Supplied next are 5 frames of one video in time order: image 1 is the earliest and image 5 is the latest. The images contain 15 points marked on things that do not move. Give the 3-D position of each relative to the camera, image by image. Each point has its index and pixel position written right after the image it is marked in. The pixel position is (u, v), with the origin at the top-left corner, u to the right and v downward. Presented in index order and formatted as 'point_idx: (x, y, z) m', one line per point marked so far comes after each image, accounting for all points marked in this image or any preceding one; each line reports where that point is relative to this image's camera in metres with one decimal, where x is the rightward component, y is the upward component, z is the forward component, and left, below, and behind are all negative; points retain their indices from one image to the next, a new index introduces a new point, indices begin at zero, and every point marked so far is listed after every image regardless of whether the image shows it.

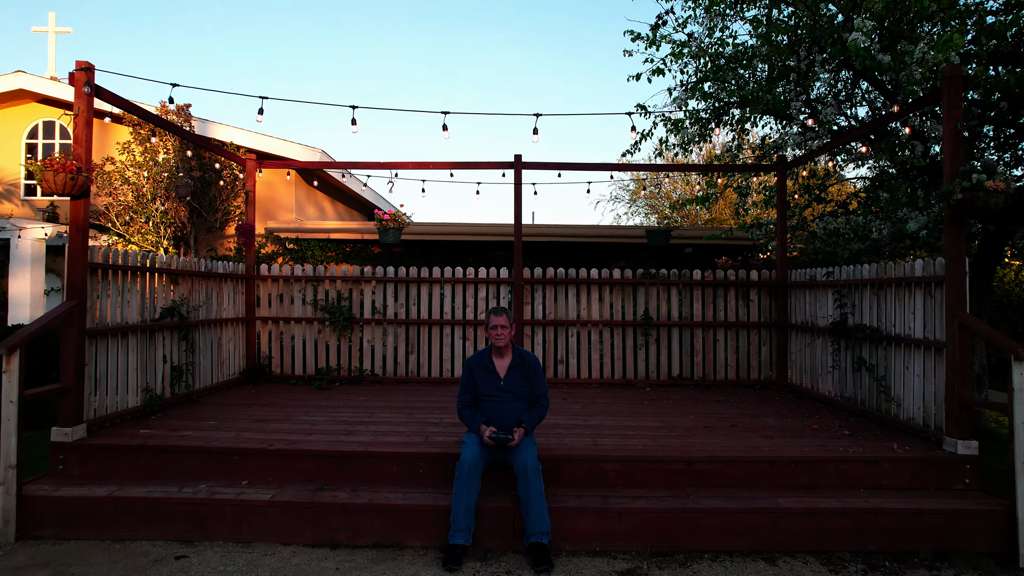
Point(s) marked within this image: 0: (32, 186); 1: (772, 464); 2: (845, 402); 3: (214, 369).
0: (-14.7, +3.1, +12.2) m
1: (+2.6, -1.8, +3.9) m
2: (+4.6, -1.6, +5.5) m
3: (-4.6, -1.2, +6.1) m
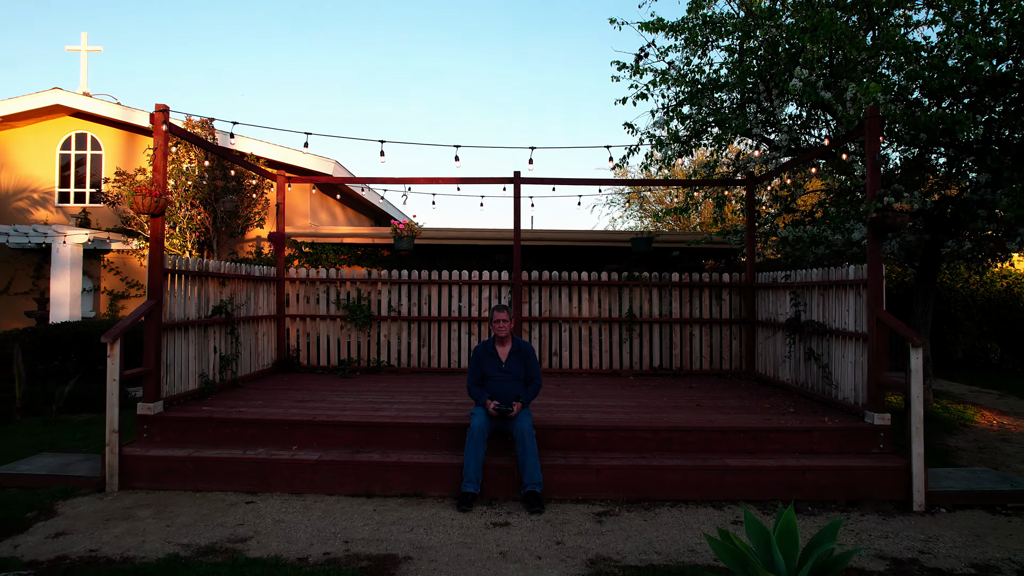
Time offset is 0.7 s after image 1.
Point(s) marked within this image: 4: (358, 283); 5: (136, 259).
0: (-14.7, +3.1, +13.1) m
1: (+2.6, -1.8, +4.8) m
2: (+4.6, -1.6, +6.4) m
3: (-4.6, -1.3, +7.0) m
4: (-3.1, +0.1, +7.9) m
5: (-12.3, +1.0, +12.9) m
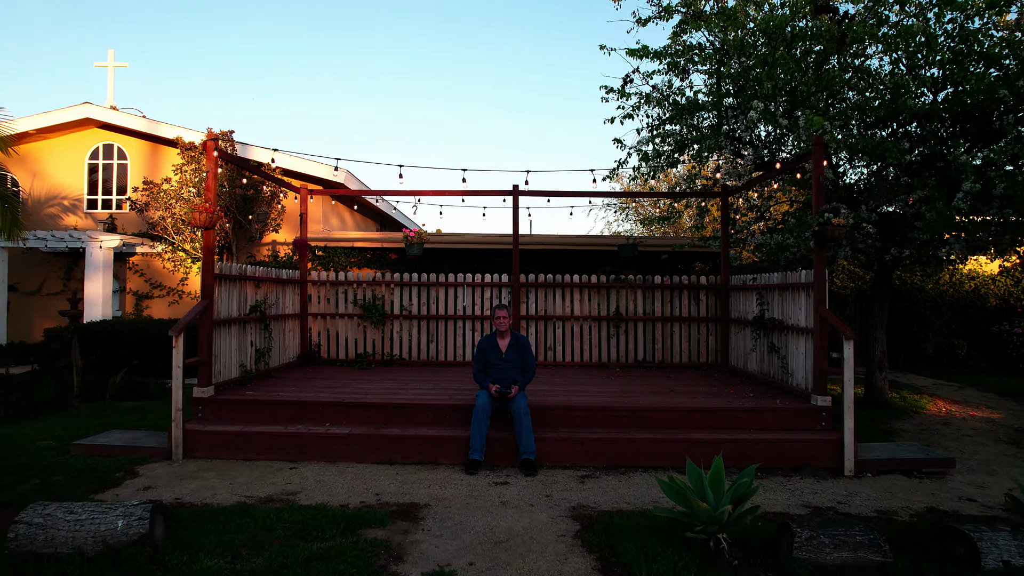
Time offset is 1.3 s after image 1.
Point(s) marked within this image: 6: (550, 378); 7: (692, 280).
0: (-14.7, +3.0, +14.0) m
1: (+2.6, -1.8, +5.7) m
2: (+4.6, -1.6, +7.3) m
3: (-4.6, -1.3, +7.9) m
4: (-3.1, +0.1, +8.8) m
5: (-12.3, +0.9, +13.8) m
6: (+0.7, -1.7, +7.5) m
7: (+3.9, +0.2, +8.7) m
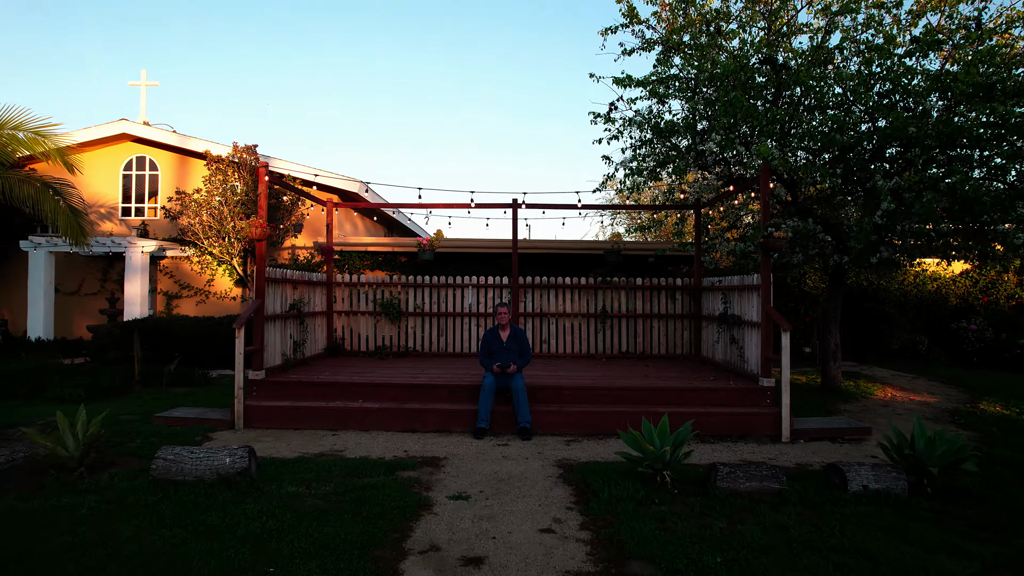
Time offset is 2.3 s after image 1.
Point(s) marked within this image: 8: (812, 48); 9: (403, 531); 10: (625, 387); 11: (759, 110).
0: (-14.7, +3.0, +15.2) m
1: (+2.6, -1.8, +7.0) m
2: (+4.6, -1.6, +8.5) m
3: (-4.6, -1.3, +9.2) m
4: (-3.1, +0.1, +10.1) m
5: (-12.3, +0.9, +15.0) m
6: (+0.7, -1.7, +8.7) m
7: (+3.9, +0.2, +9.9) m
8: (+6.6, +5.3, +8.7) m
9: (-1.1, -2.4, +3.9) m
10: (+2.0, -1.7, +7.0) m
11: (+5.4, +3.9, +8.7) m
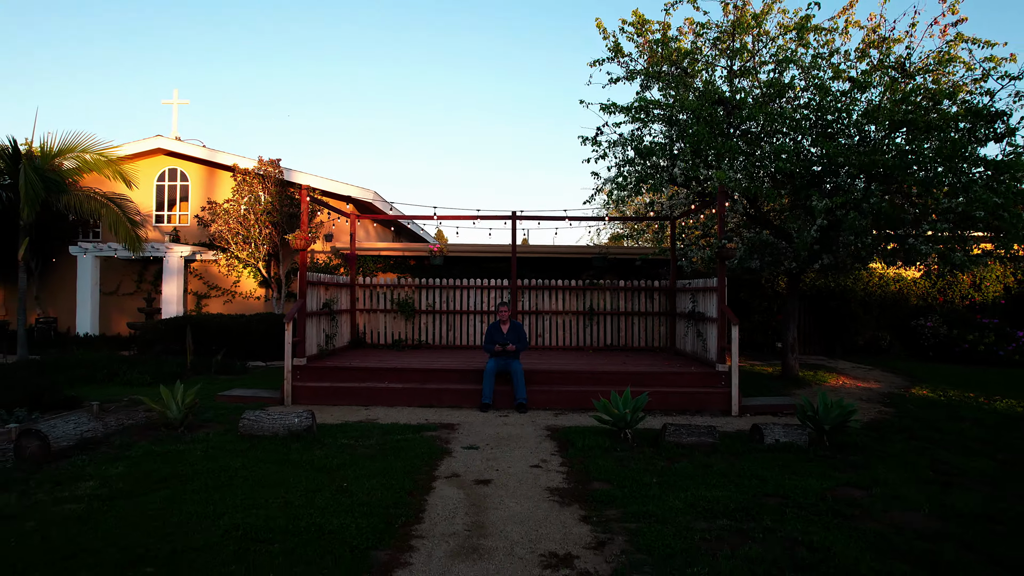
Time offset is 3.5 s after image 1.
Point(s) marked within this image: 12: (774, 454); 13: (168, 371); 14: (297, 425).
0: (-14.8, +3.0, +16.7) m
1: (+2.5, -1.9, +8.4) m
2: (+4.5, -1.7, +10.0) m
3: (-4.7, -1.3, +10.6) m
4: (-3.1, 0.0, +11.5) m
5: (-12.3, +0.9, +16.5) m
6: (+0.7, -1.8, +10.2) m
7: (+3.9, +0.1, +11.4) m
8: (+6.6, +5.2, +10.1) m
9: (-1.1, -2.4, +5.3) m
10: (+2.0, -1.8, +8.5) m
11: (+5.4, +3.8, +10.2) m
12: (+3.8, -2.4, +5.8) m
13: (-8.6, -2.1, +9.9) m
14: (-3.3, -2.1, +6.0) m
